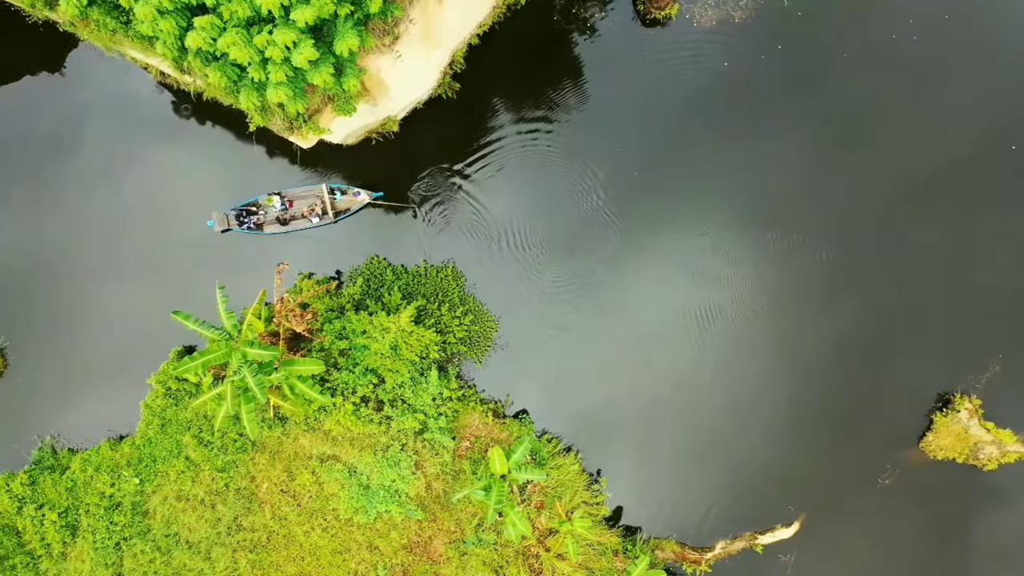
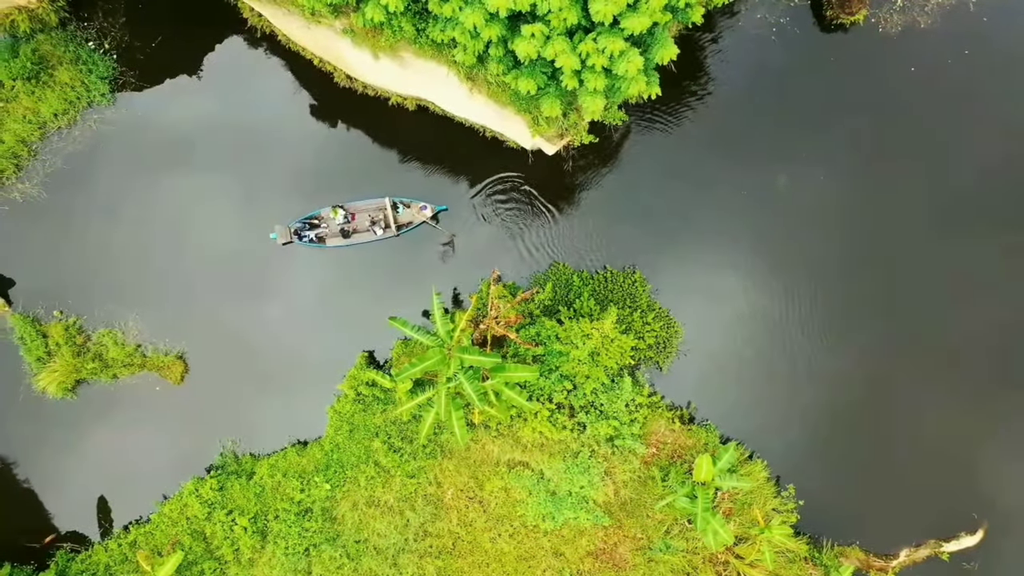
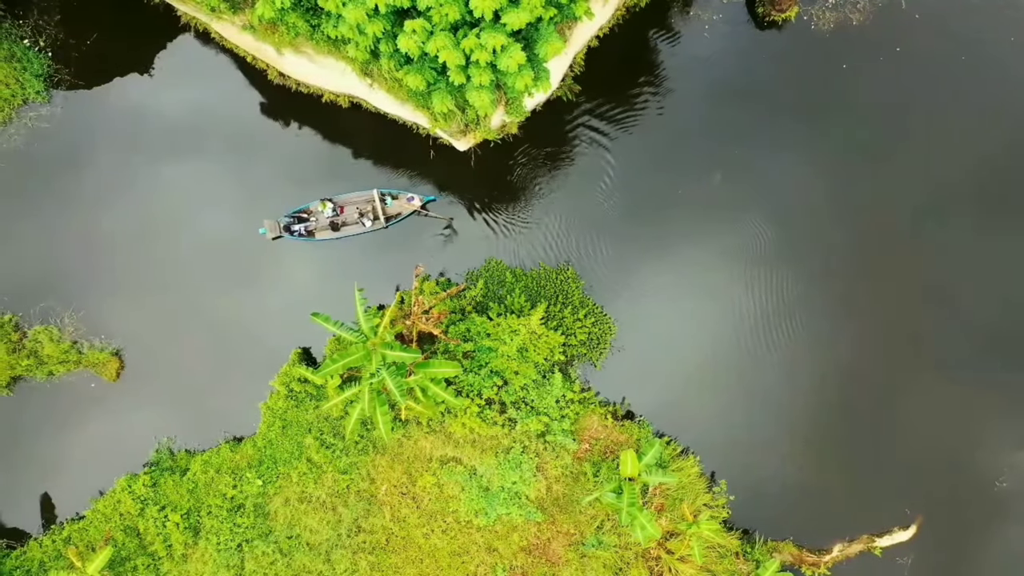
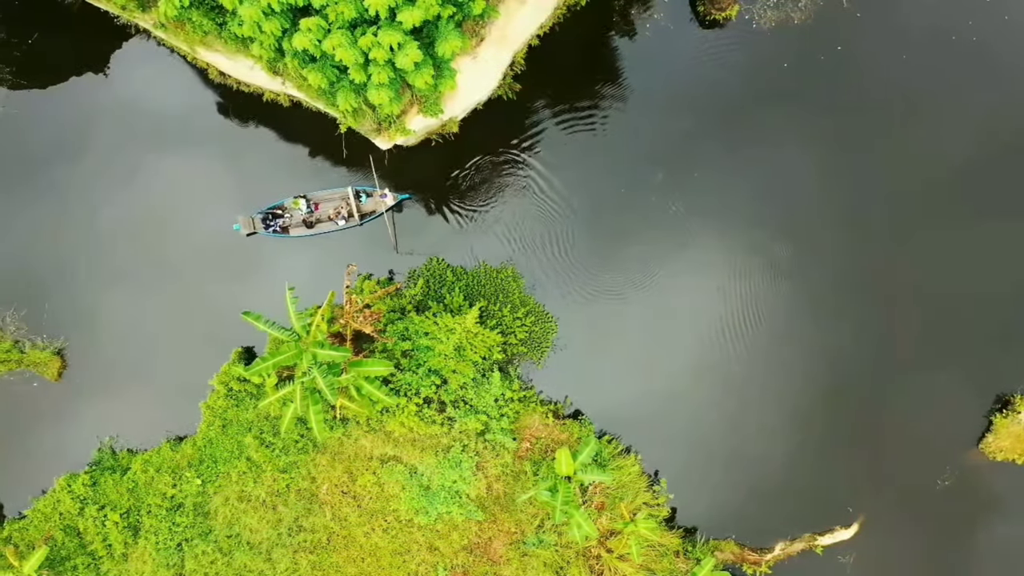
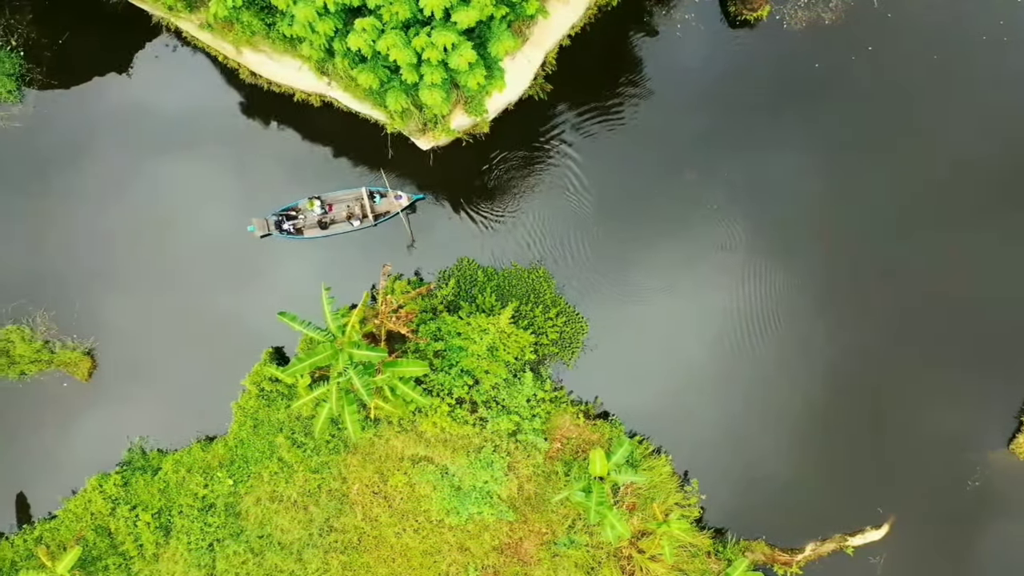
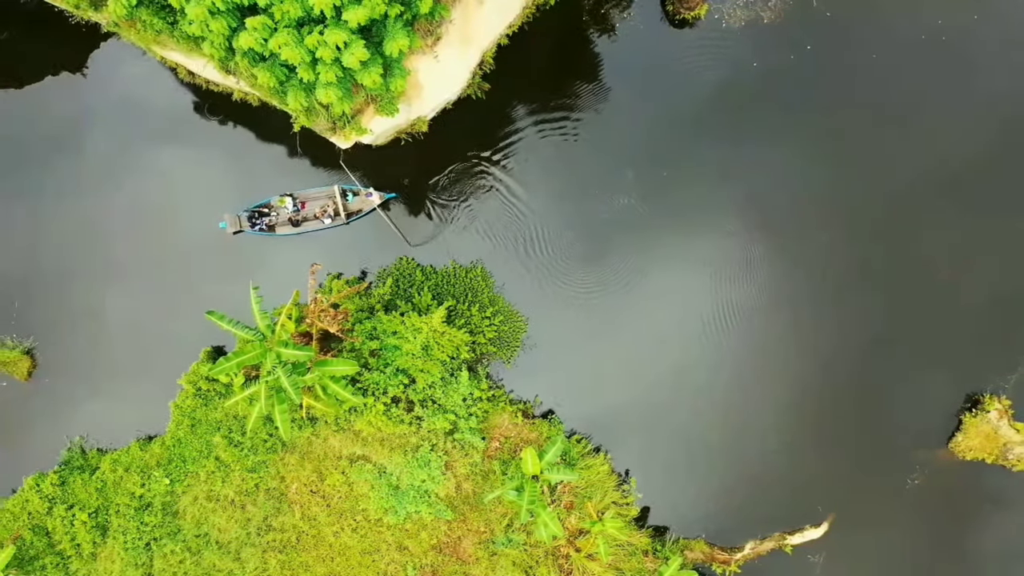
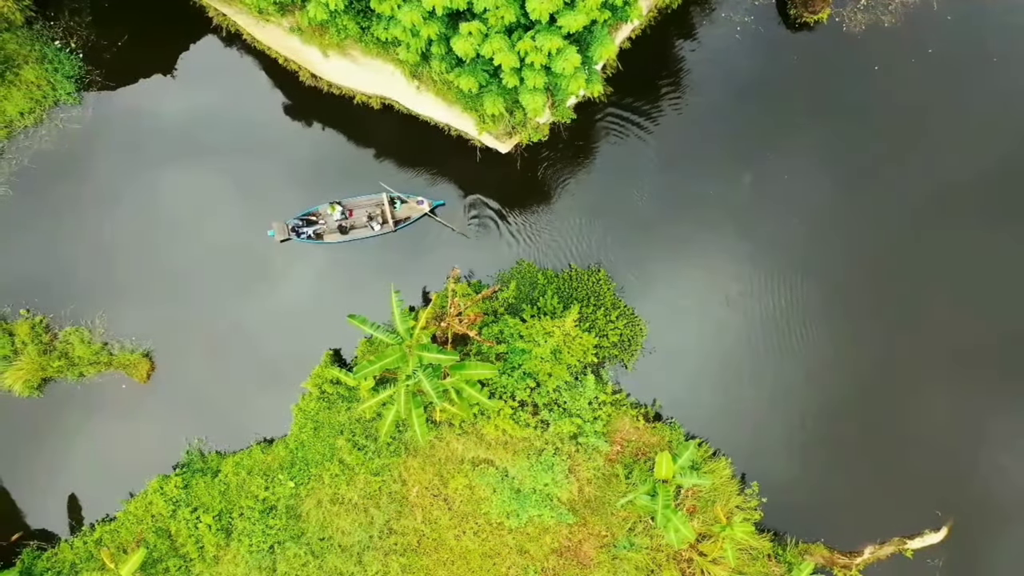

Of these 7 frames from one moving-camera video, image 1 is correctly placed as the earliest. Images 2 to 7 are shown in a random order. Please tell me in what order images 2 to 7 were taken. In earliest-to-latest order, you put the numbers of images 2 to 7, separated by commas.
6, 4, 5, 3, 7, 2
